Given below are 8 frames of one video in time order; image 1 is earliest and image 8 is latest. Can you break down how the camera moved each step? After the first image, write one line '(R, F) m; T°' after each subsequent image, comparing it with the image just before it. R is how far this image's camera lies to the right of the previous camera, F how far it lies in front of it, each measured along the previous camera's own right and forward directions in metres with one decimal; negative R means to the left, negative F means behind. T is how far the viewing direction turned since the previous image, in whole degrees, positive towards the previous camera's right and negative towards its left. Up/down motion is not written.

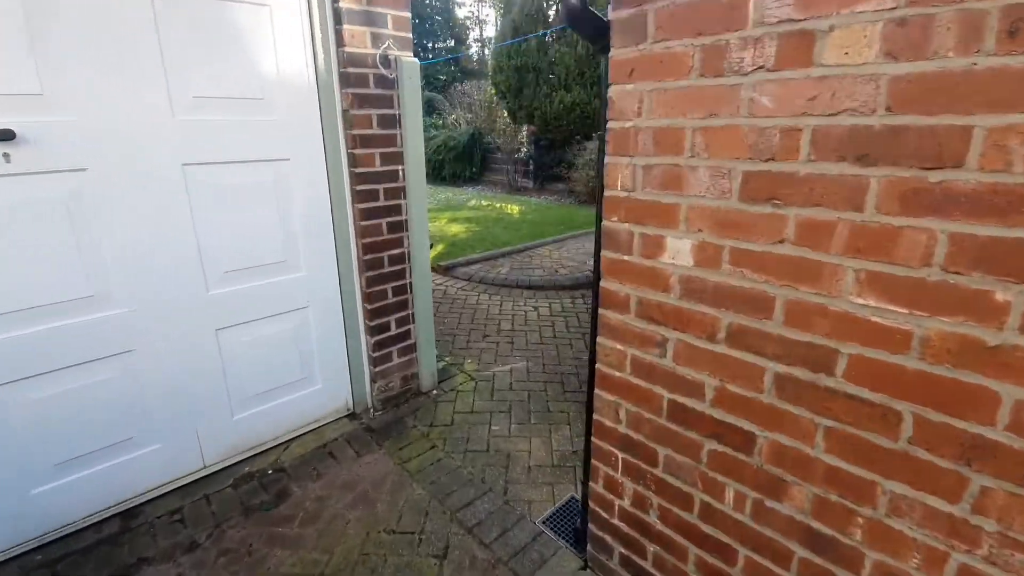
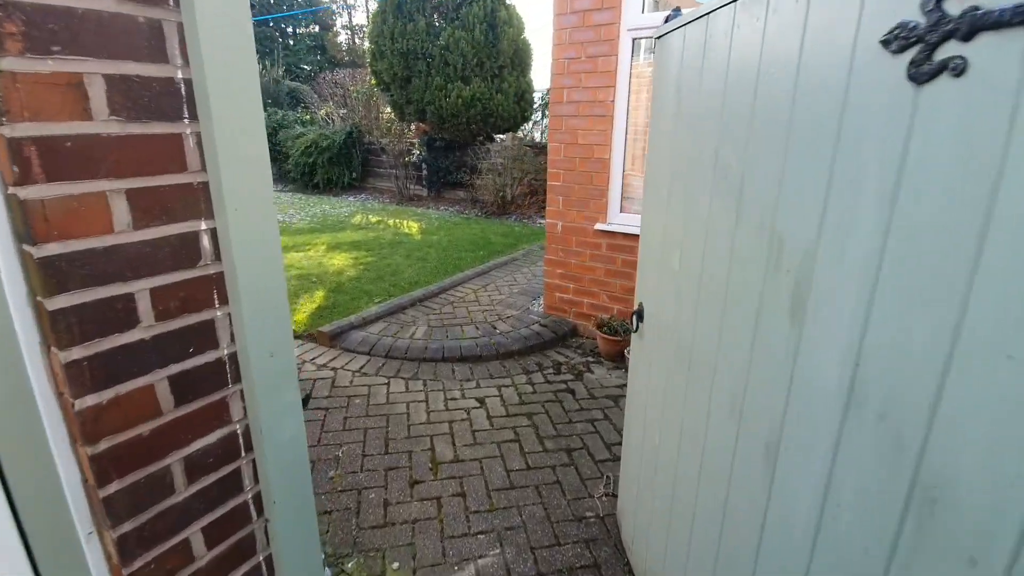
(-0.2, +1.5) m; +13°
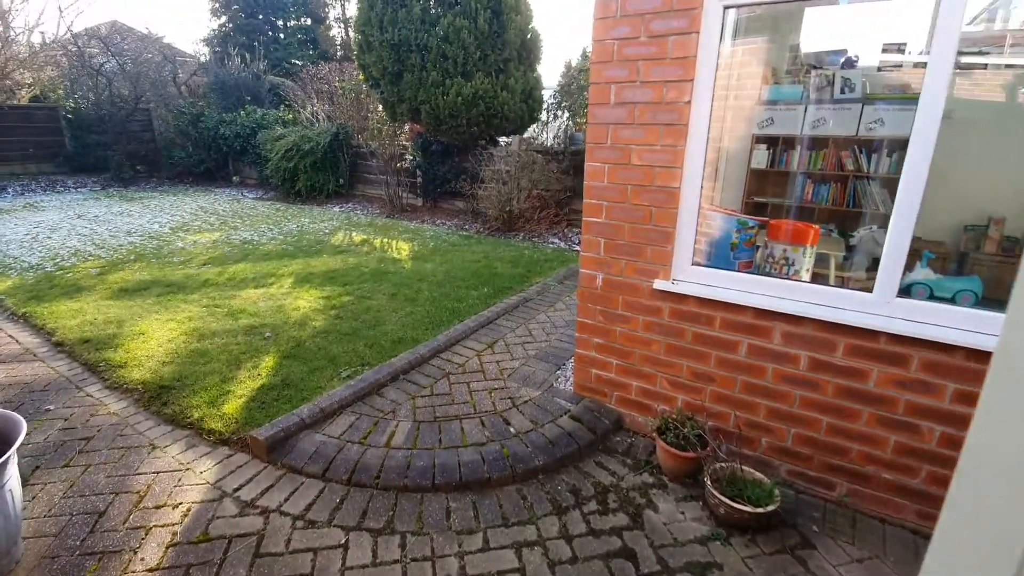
(-0.1, +1.0) m; 0°
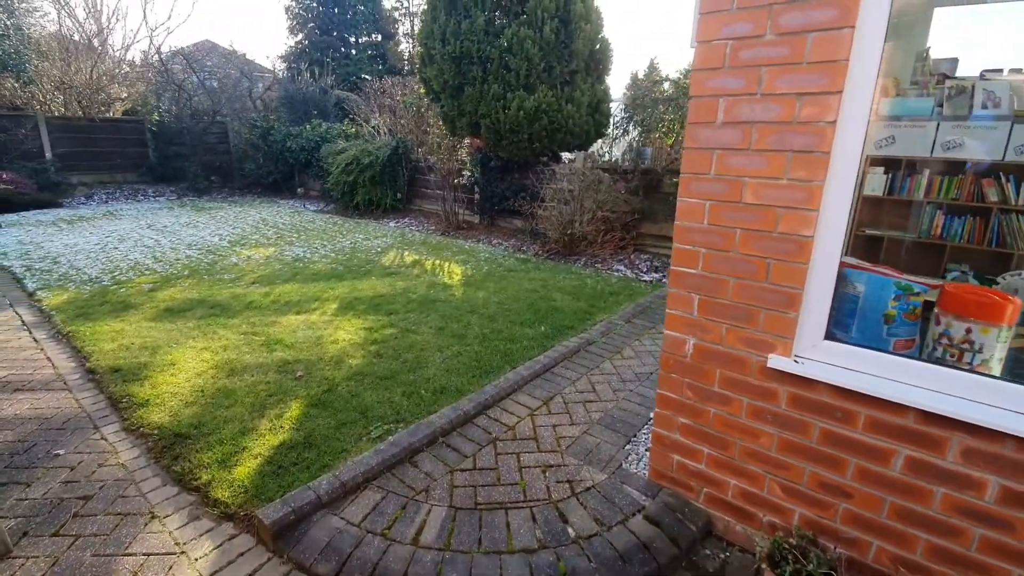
(-0.1, +0.5) m; -6°
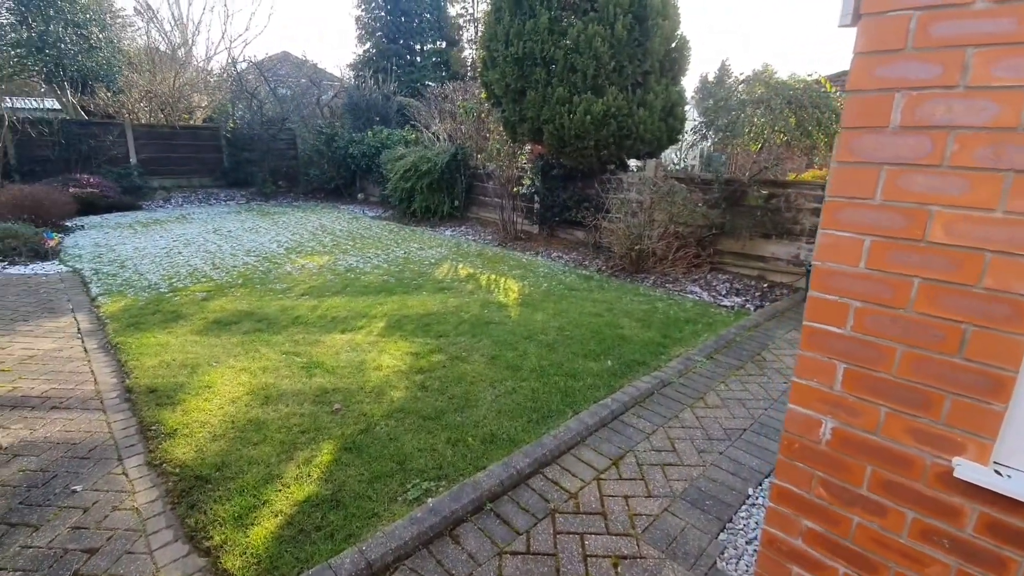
(-0.1, +0.4) m; -6°
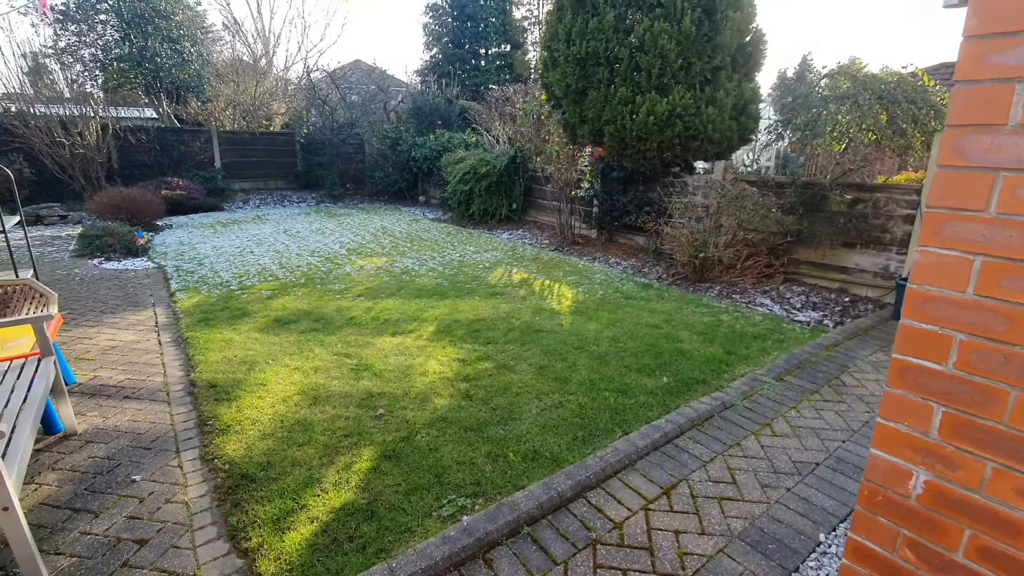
(+0.1, +0.1) m; -7°
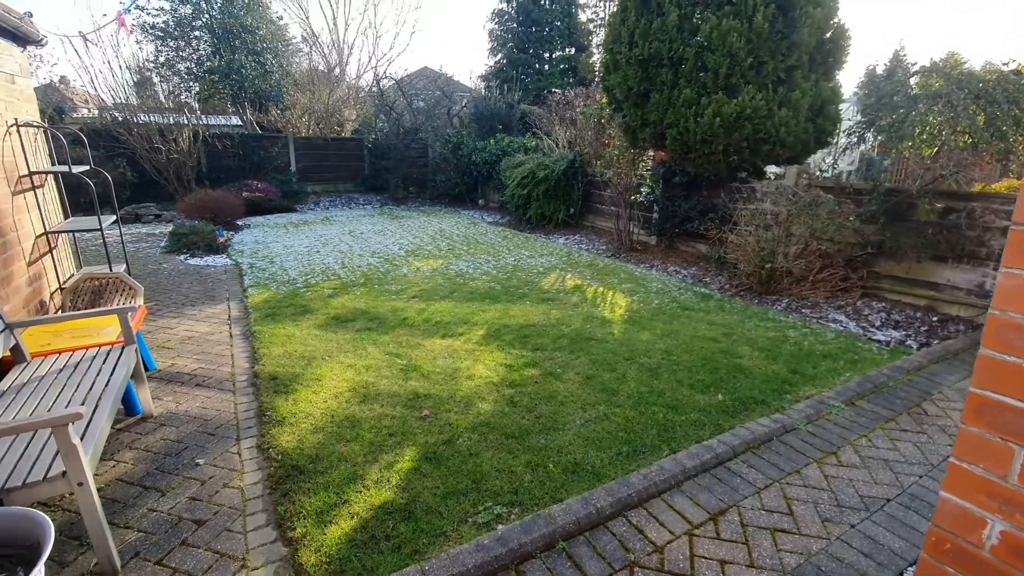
(+0.1, 0.0) m; -7°
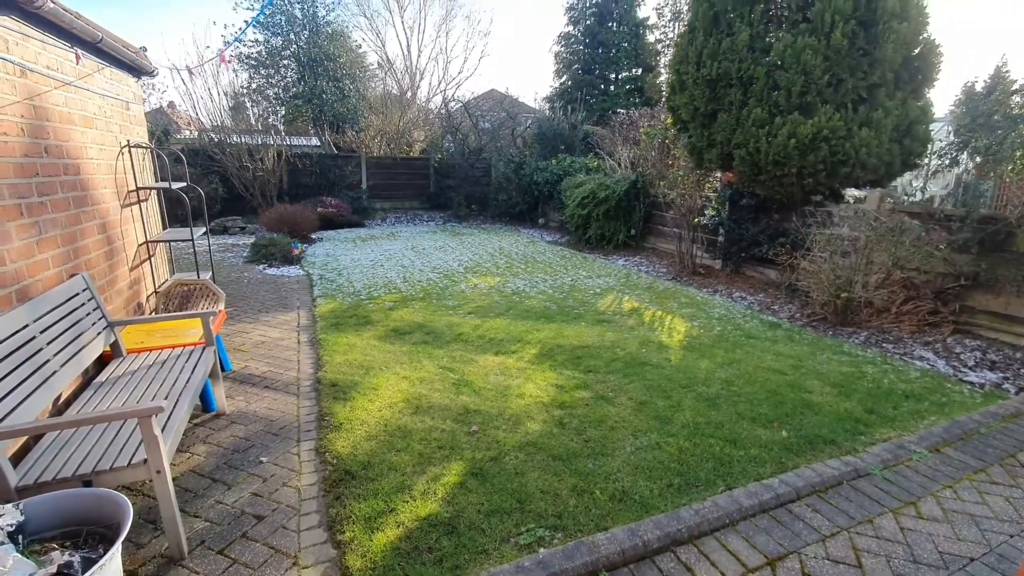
(0.0, 0.0) m; -7°
